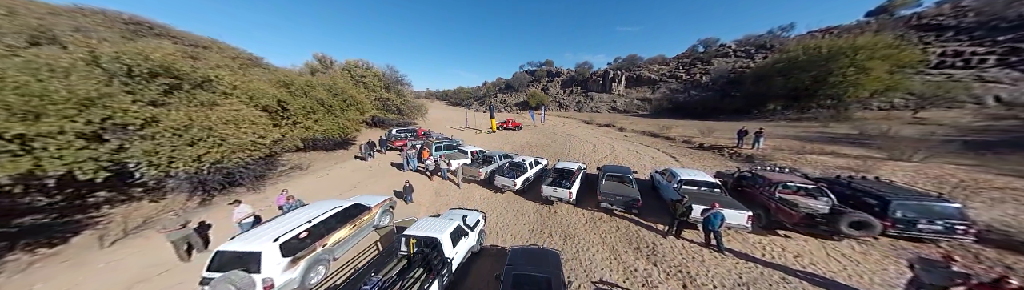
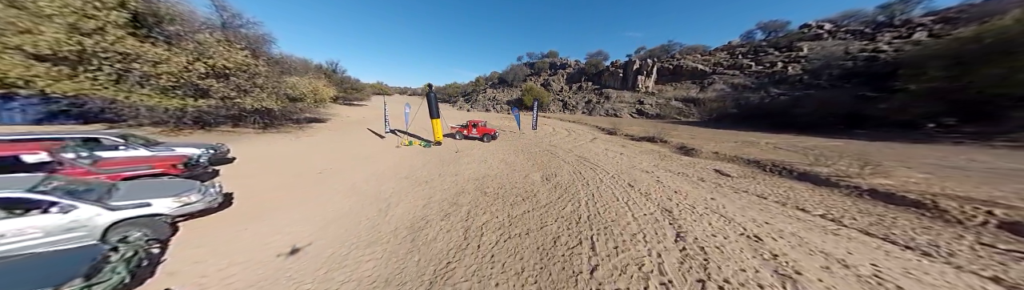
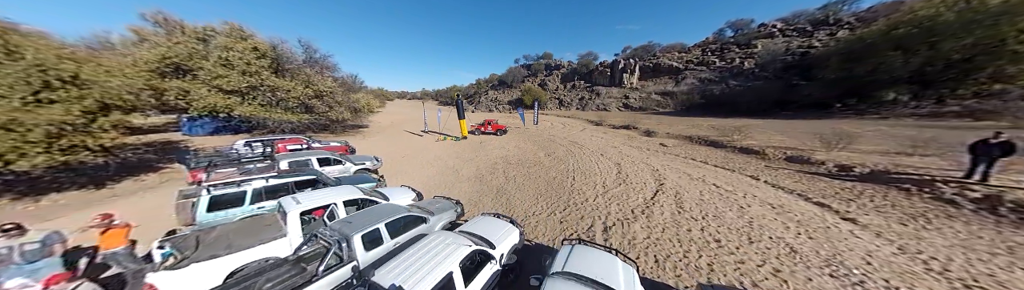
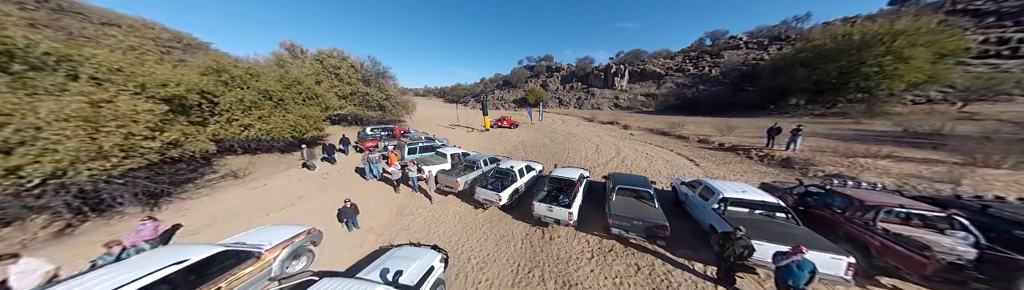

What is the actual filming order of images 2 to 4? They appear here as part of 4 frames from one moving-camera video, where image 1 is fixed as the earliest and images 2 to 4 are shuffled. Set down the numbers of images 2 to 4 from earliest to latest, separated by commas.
4, 3, 2
